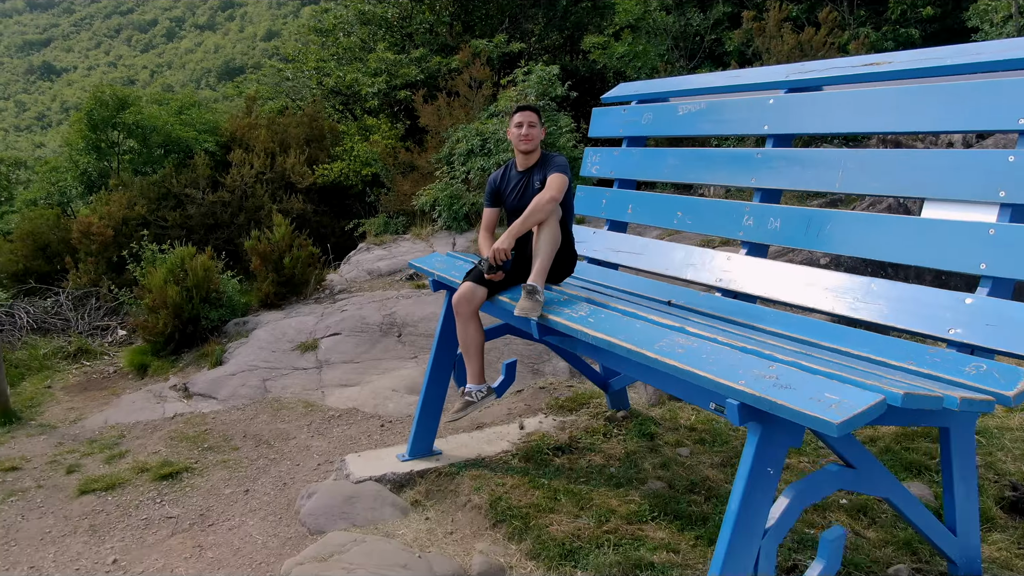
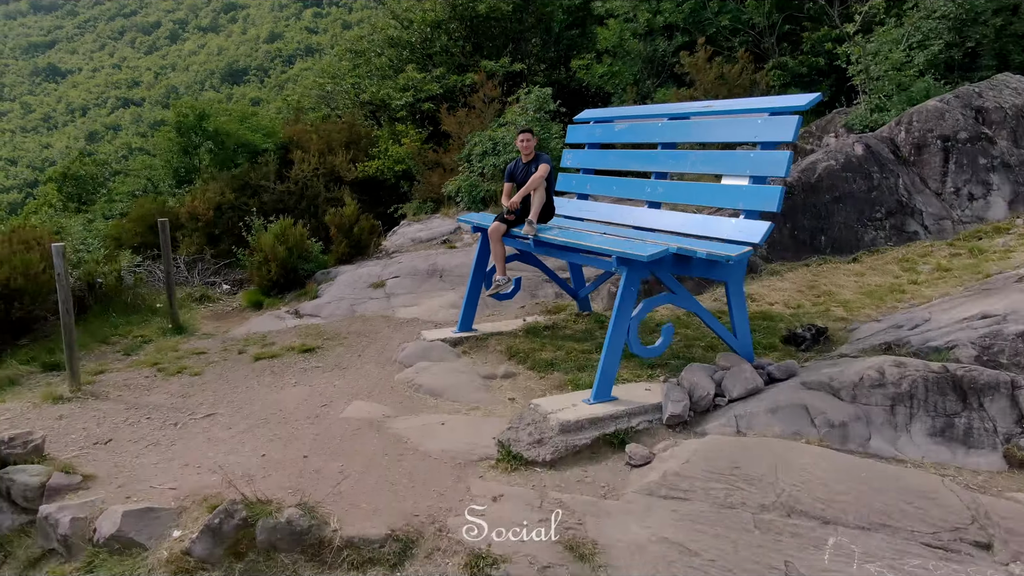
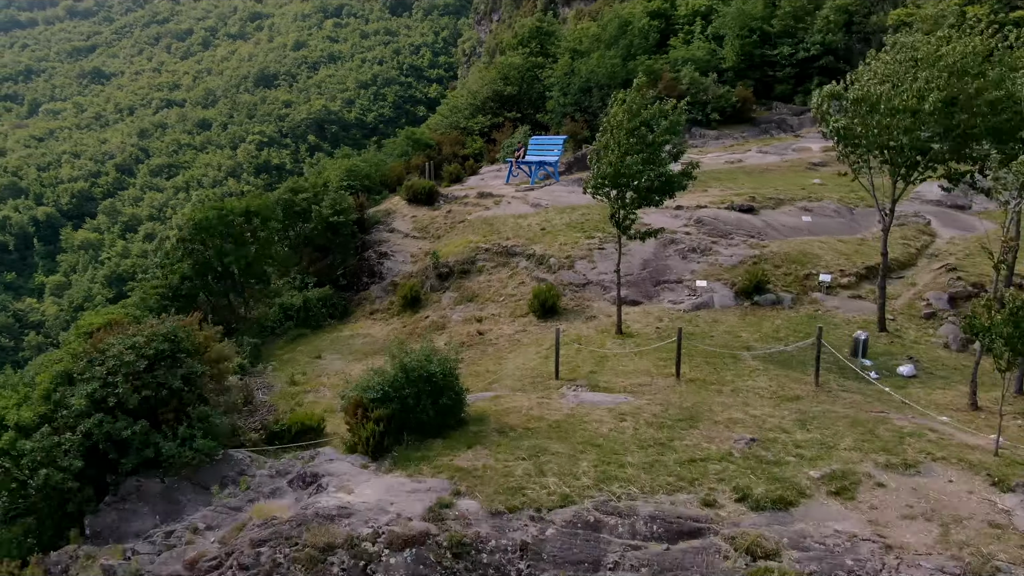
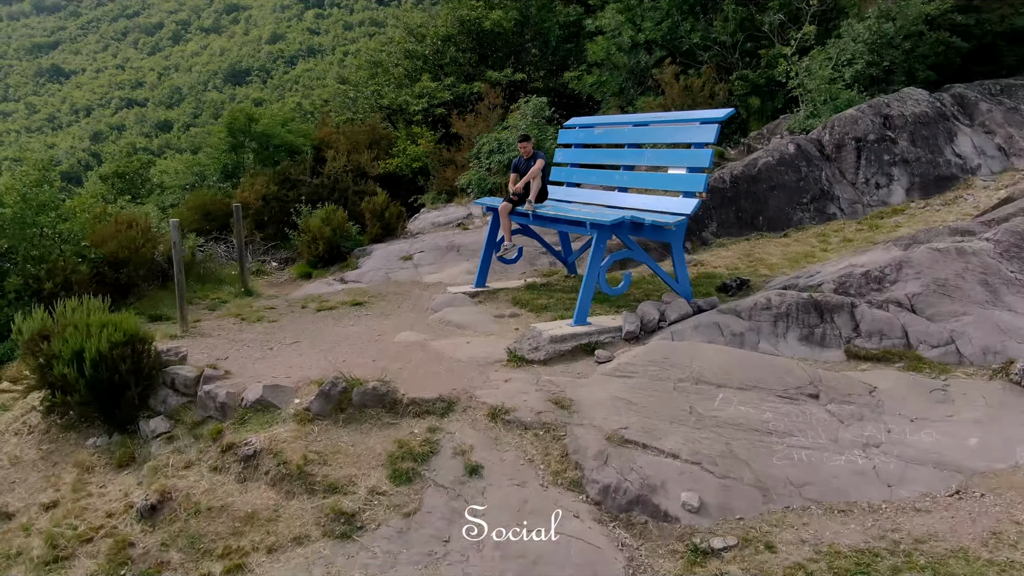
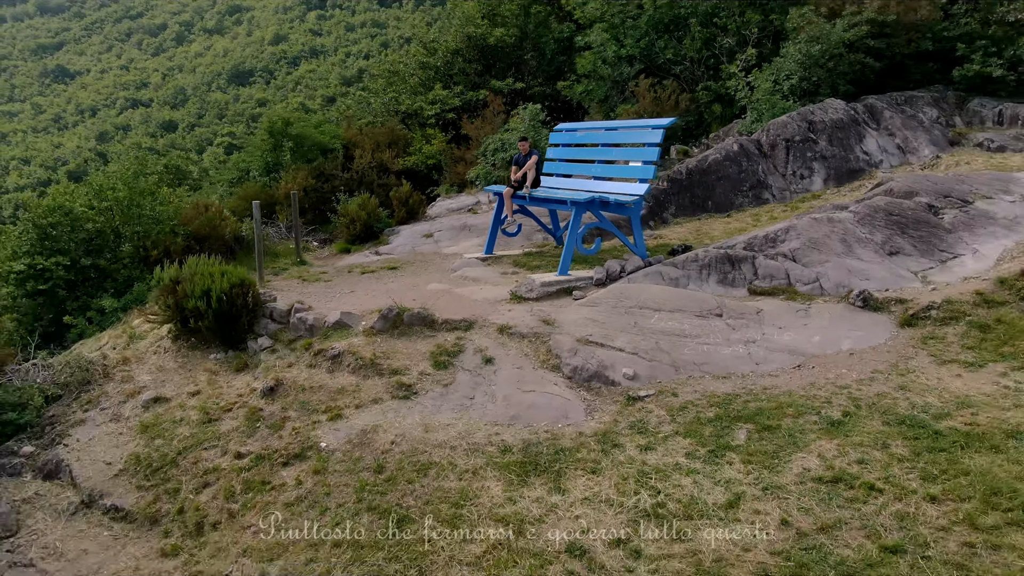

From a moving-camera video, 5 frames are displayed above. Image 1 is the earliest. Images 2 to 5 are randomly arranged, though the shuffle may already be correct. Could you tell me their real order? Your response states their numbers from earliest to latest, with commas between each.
2, 4, 5, 3
